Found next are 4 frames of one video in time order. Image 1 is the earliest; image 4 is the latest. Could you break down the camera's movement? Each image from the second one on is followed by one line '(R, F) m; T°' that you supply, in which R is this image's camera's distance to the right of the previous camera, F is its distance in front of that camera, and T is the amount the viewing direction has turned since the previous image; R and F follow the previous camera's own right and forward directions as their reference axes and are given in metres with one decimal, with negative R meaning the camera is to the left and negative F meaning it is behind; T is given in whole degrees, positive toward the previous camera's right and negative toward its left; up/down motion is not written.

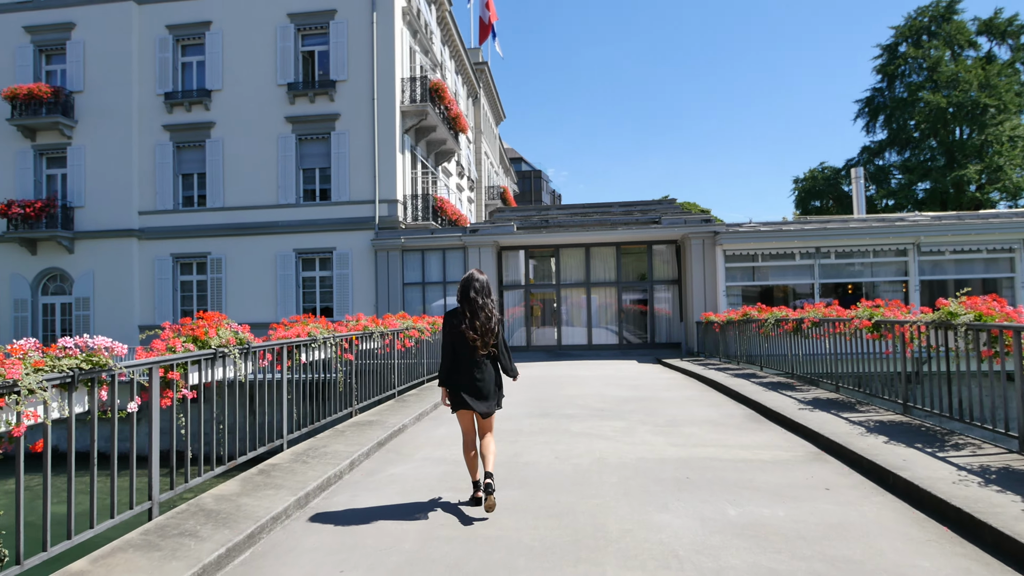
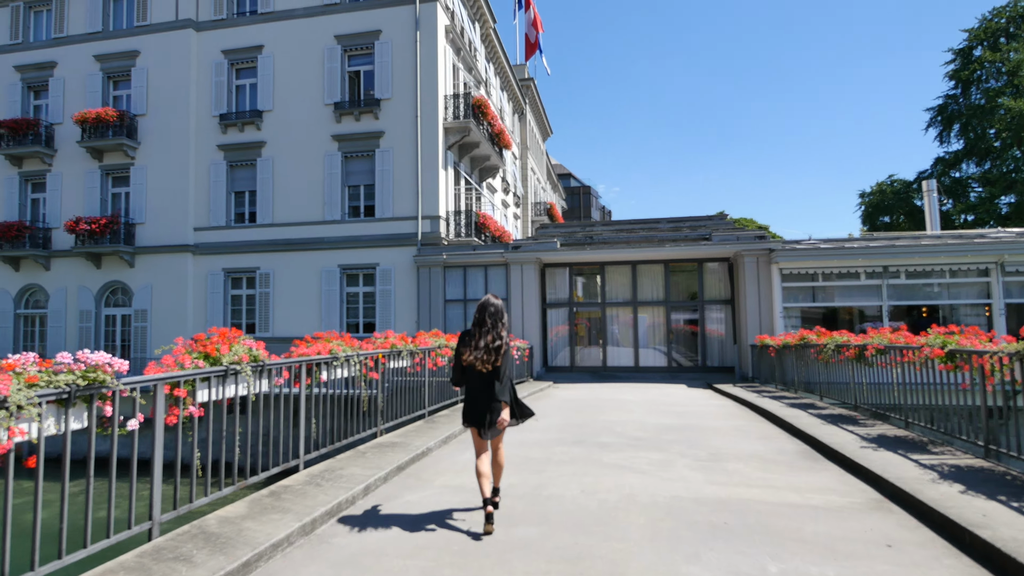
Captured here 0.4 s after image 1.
(+0.2, +0.4) m; -5°
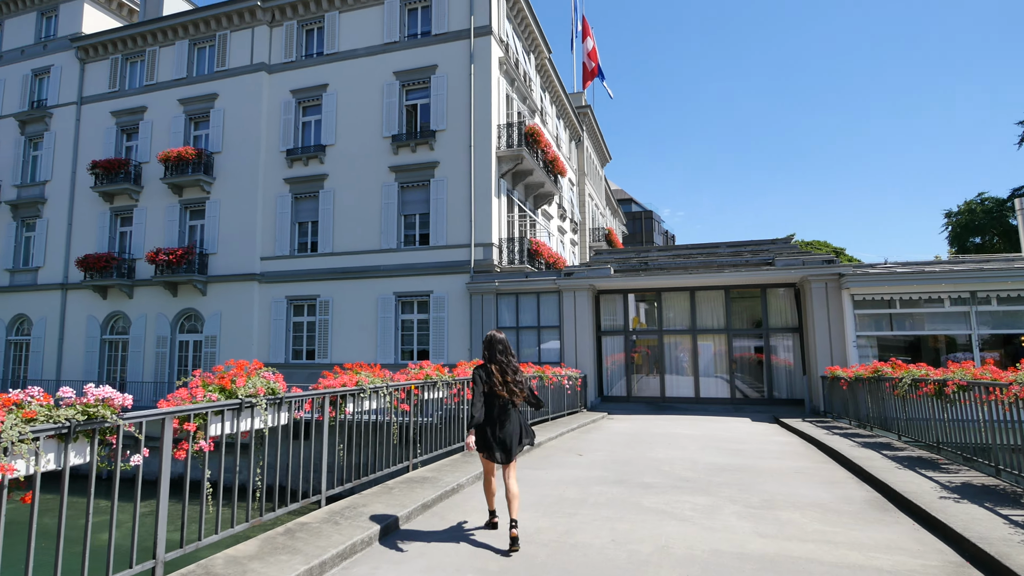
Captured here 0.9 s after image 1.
(+0.3, +0.2) m; -6°
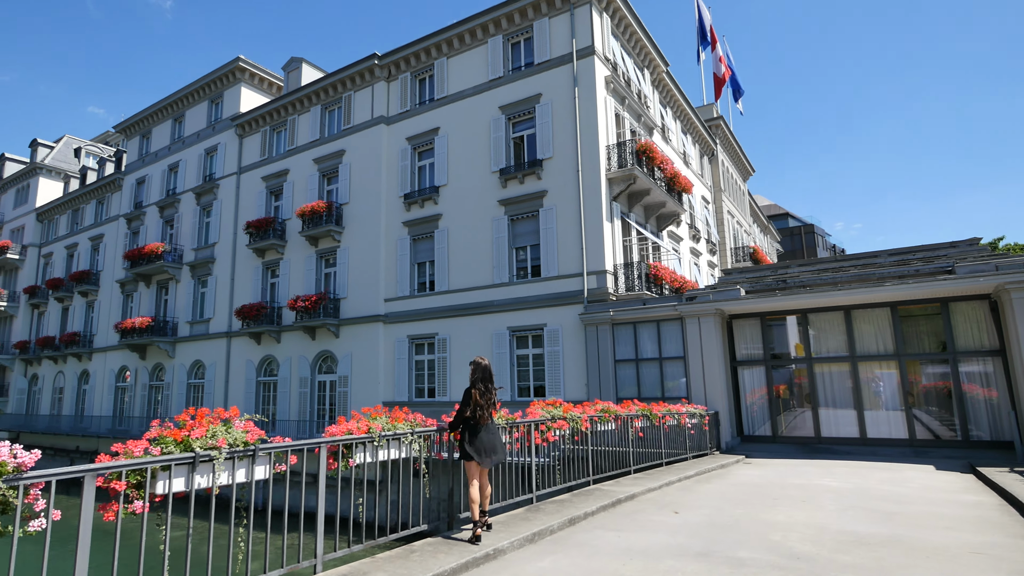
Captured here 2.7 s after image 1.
(+1.1, +1.1) m; -15°
